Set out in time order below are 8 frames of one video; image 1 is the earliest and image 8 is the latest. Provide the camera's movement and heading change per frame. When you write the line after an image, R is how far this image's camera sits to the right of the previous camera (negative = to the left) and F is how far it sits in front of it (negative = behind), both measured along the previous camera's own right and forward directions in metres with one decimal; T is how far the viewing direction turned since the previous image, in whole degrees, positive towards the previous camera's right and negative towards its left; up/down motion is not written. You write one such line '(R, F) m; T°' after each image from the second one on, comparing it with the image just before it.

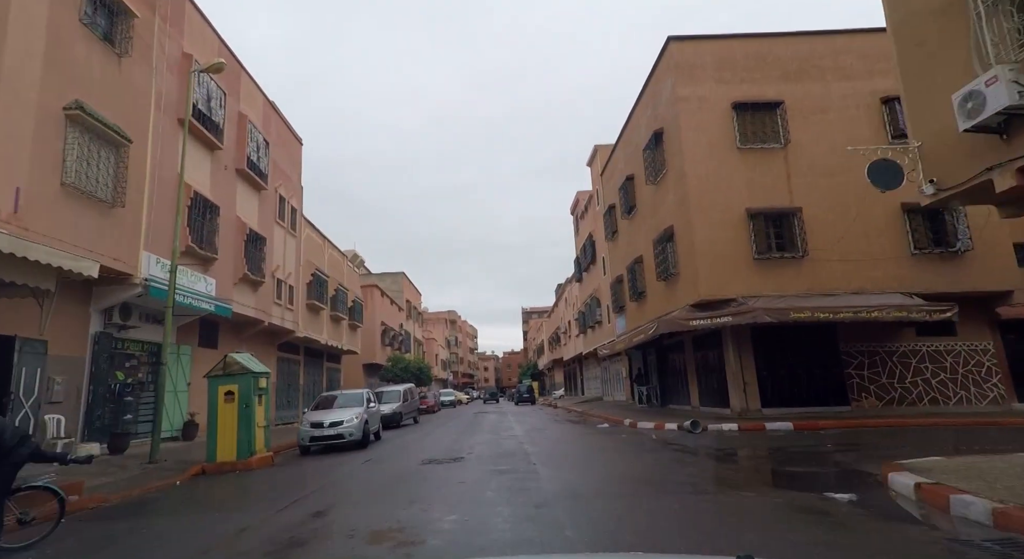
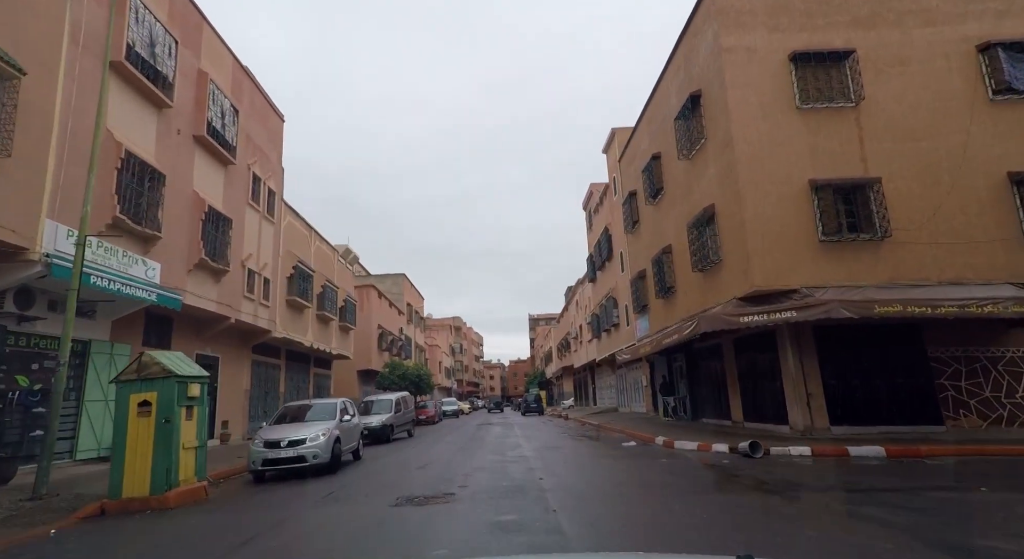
(-0.1, +2.9) m; -1°
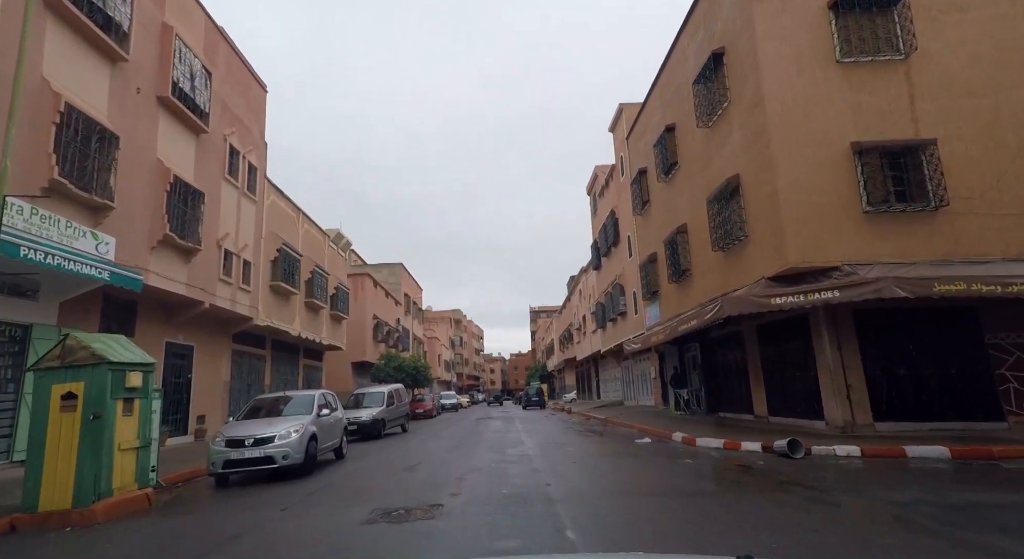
(0.0, +1.5) m; 0°
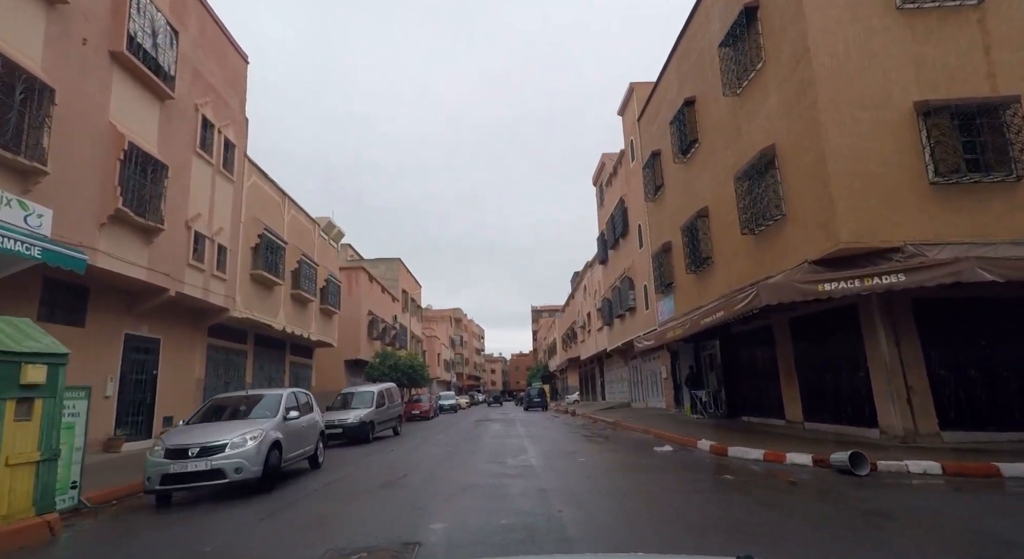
(0.0, +1.6) m; 0°
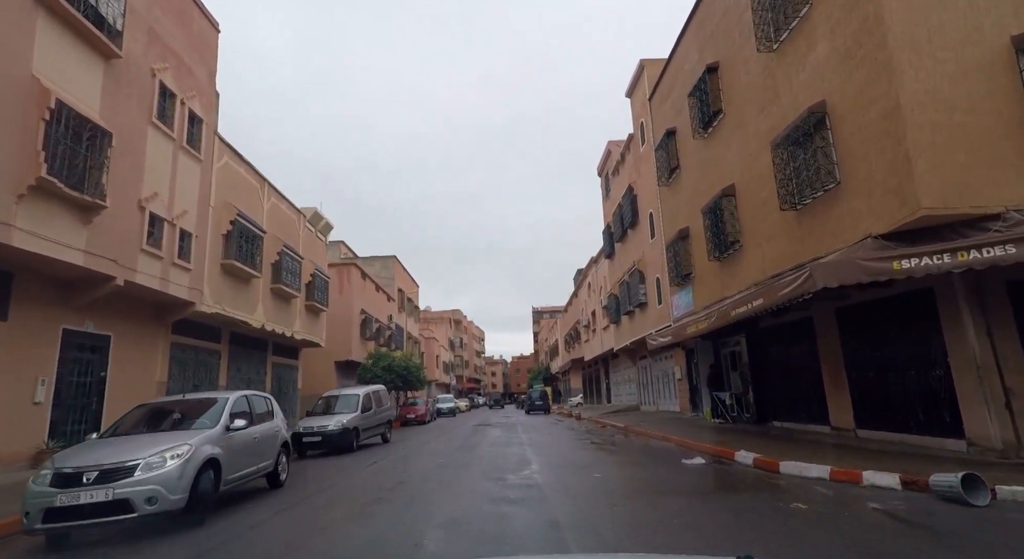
(0.0, +1.8) m; 0°
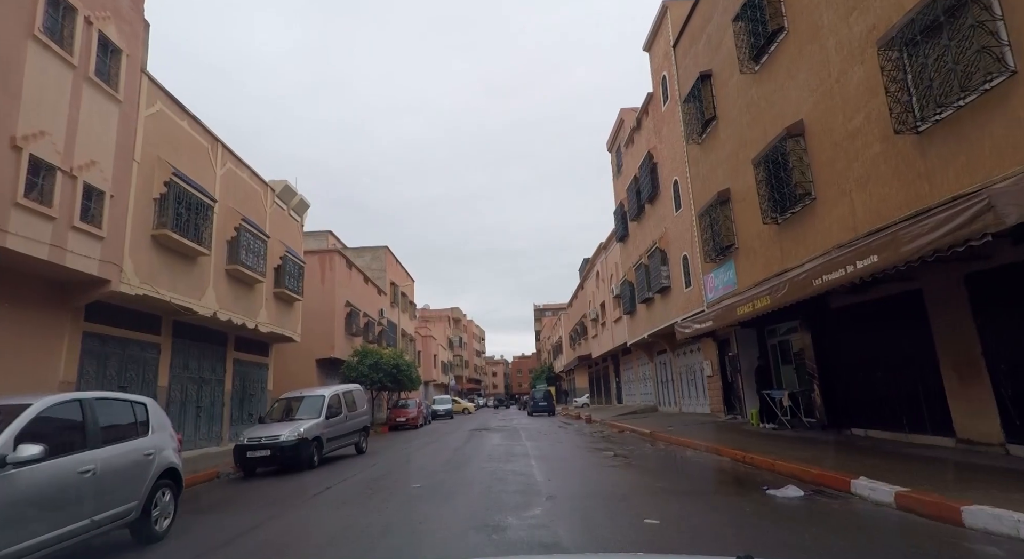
(0.0, +3.2) m; 0°
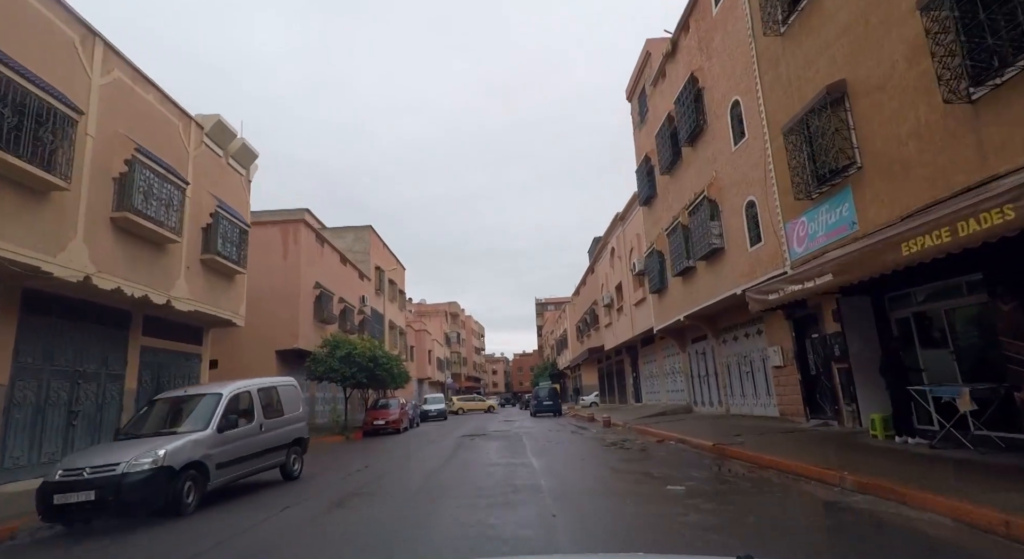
(-0.1, +4.9) m; 0°
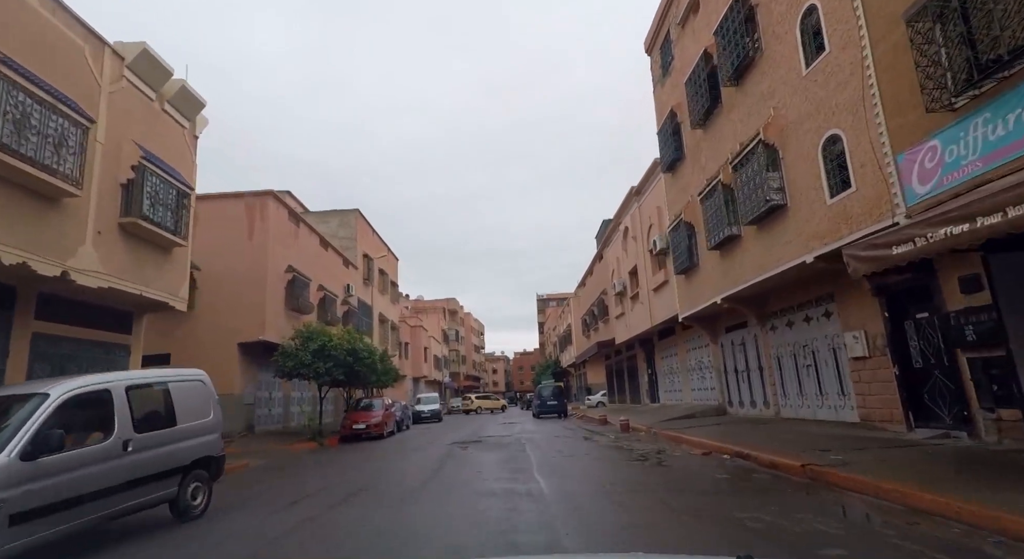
(0.0, +3.3) m; 0°
